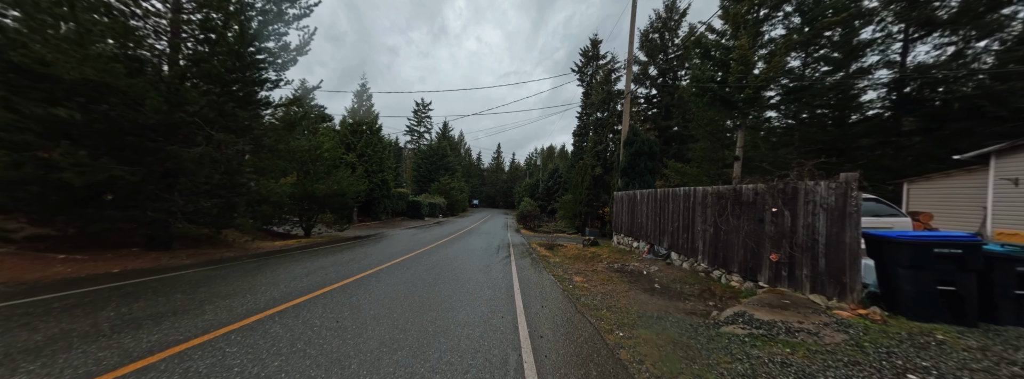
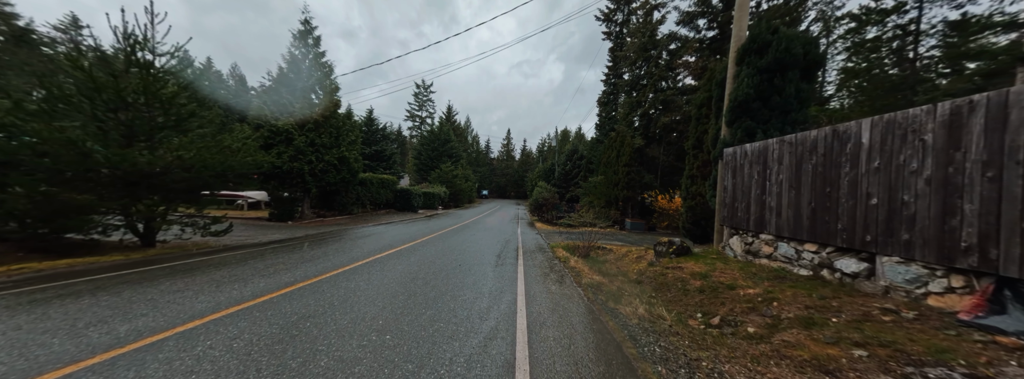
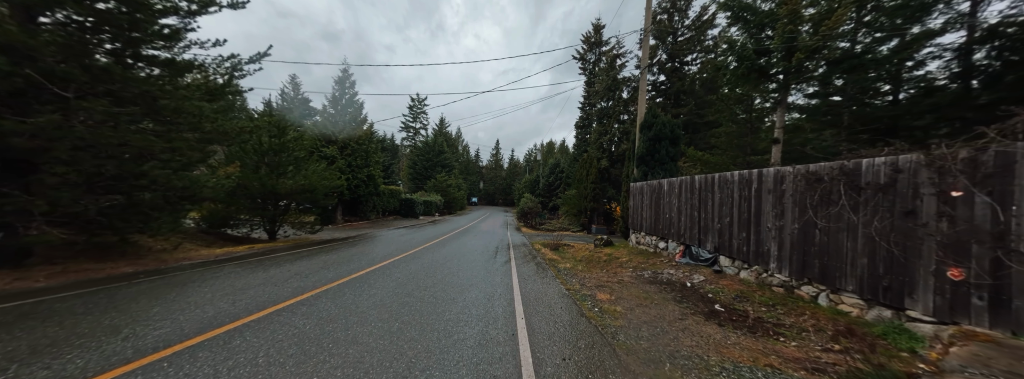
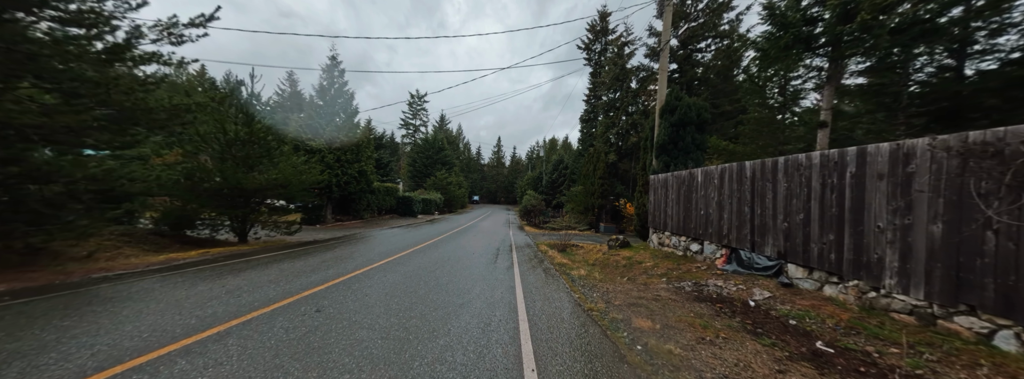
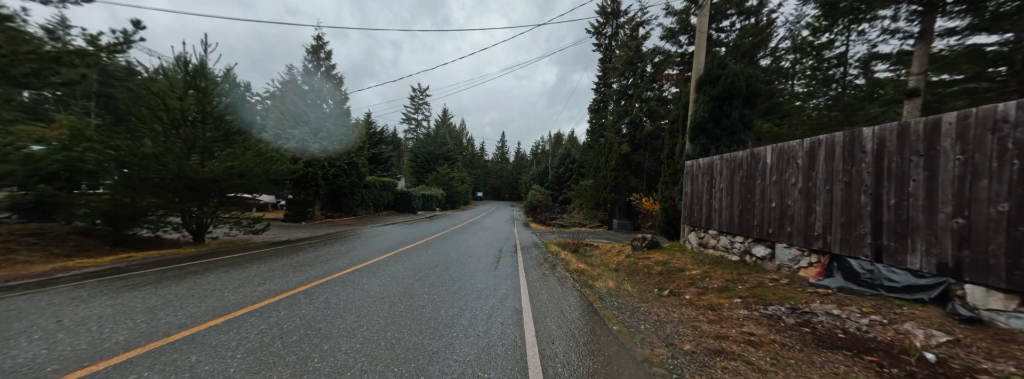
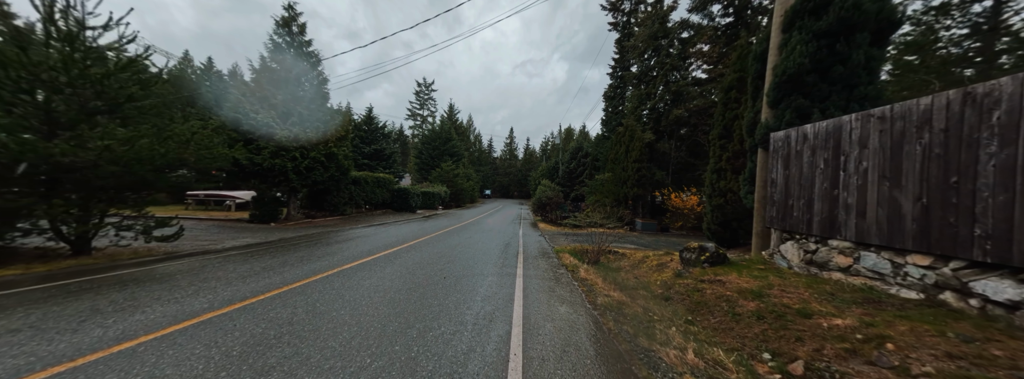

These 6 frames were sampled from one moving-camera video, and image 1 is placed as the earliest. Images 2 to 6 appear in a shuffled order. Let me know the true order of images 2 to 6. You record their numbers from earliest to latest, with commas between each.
3, 4, 5, 2, 6
